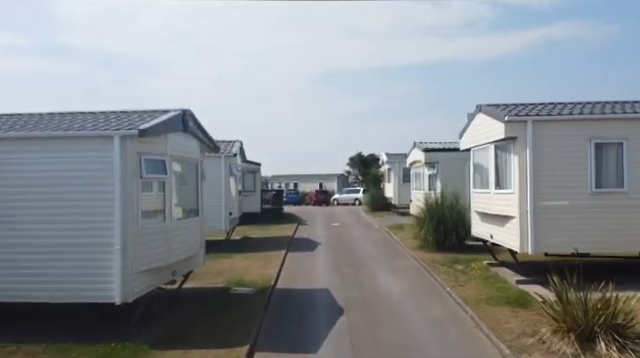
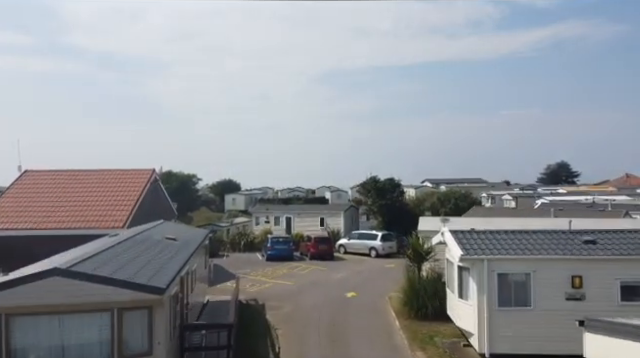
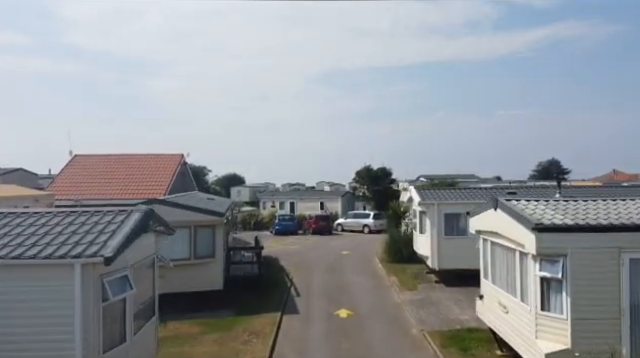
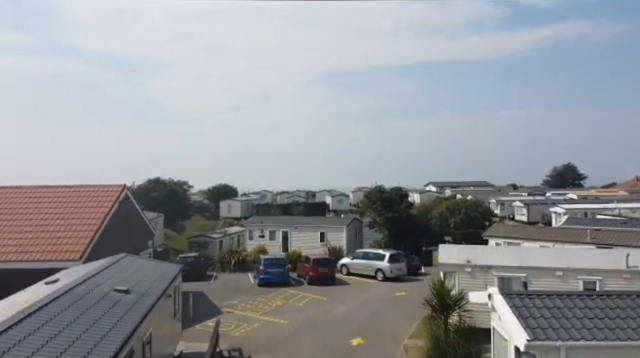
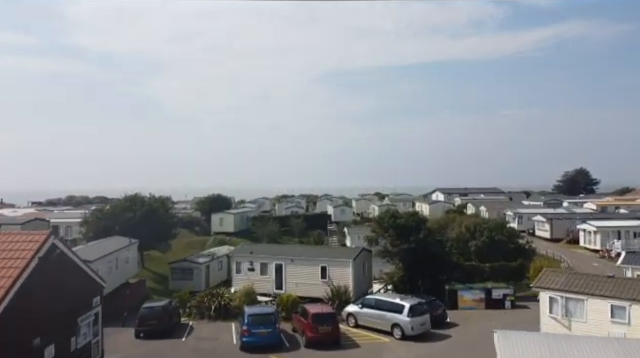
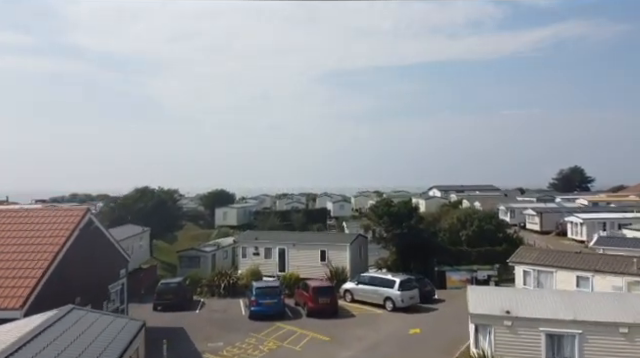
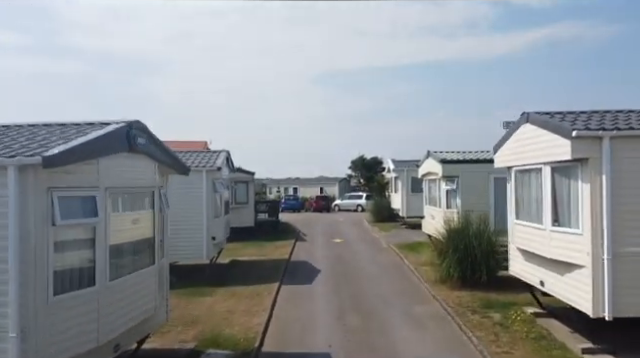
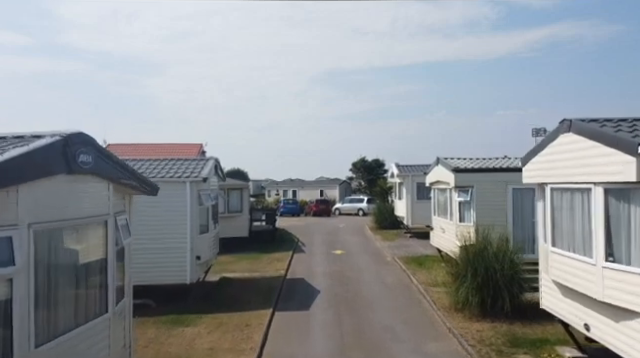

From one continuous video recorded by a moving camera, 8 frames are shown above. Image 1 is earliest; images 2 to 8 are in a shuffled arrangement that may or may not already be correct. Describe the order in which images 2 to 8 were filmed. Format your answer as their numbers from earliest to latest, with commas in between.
7, 8, 3, 2, 4, 6, 5
